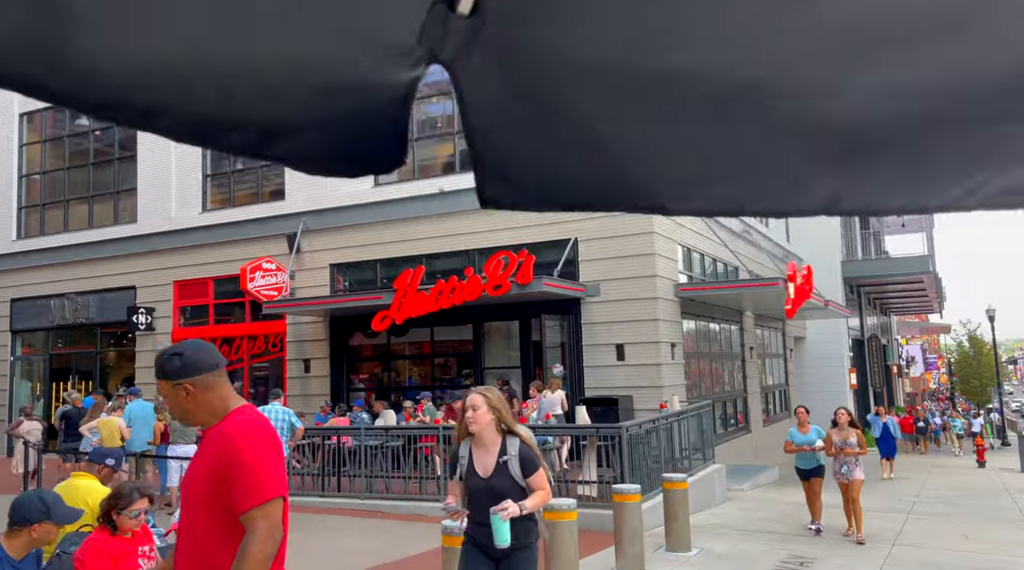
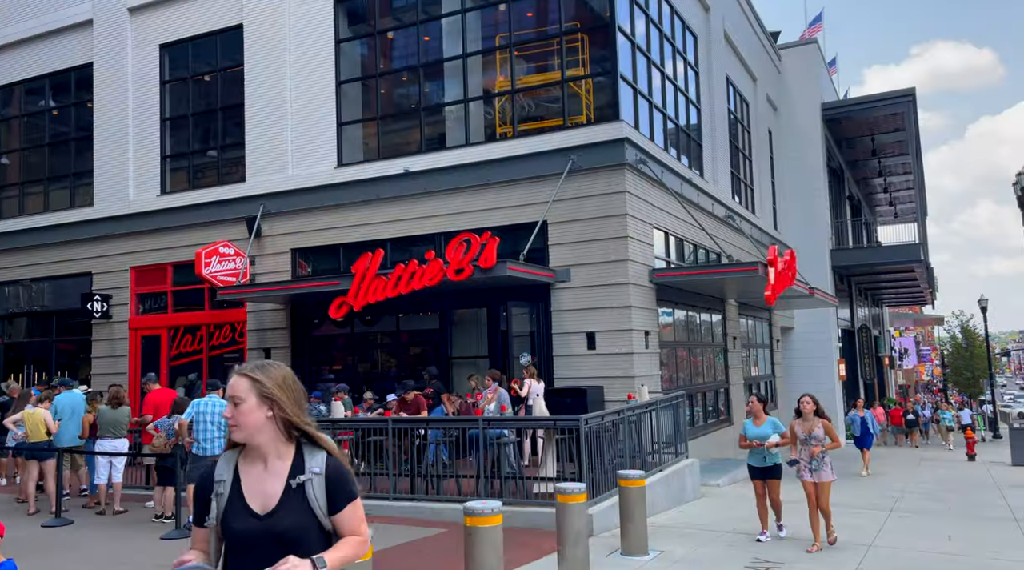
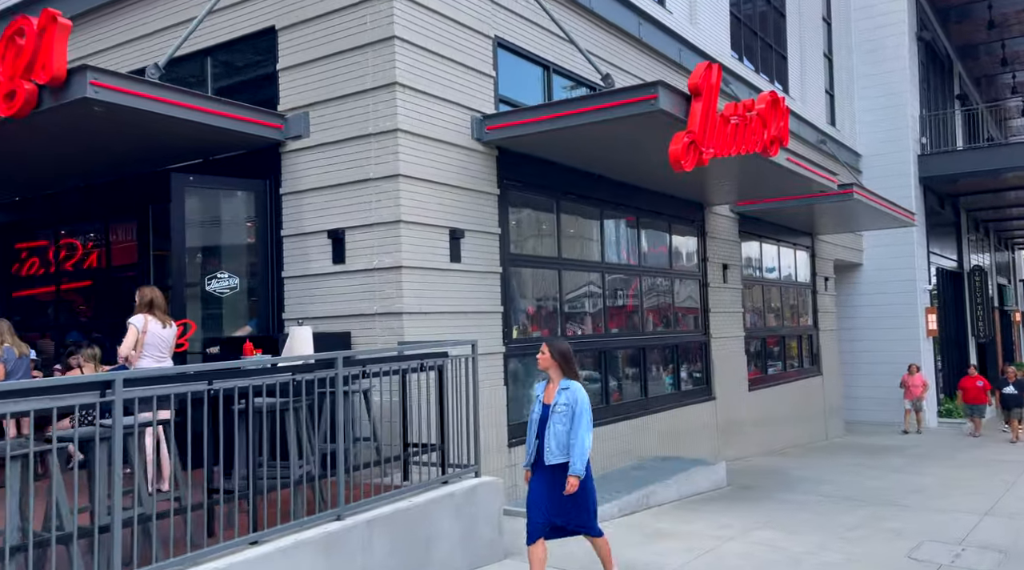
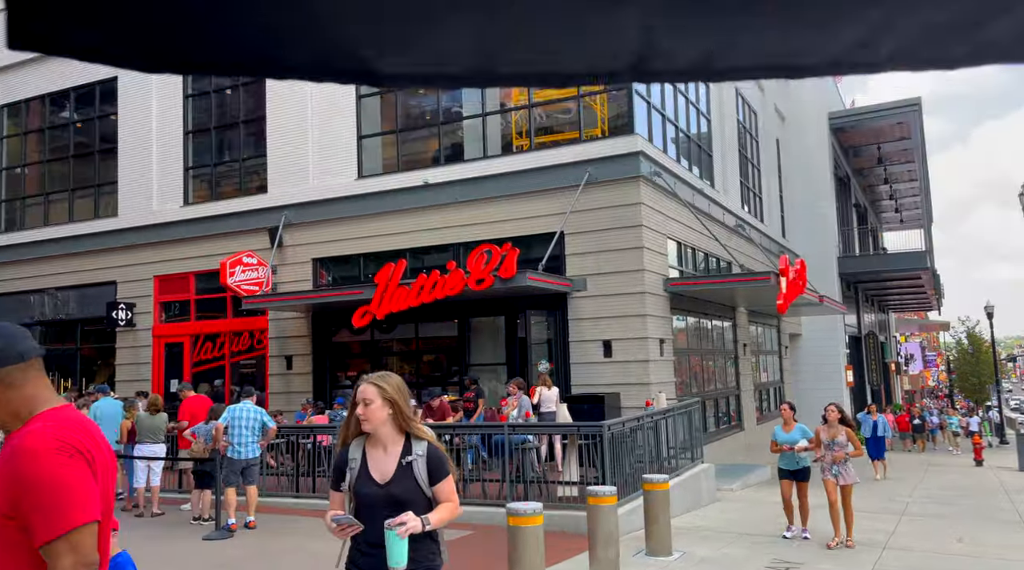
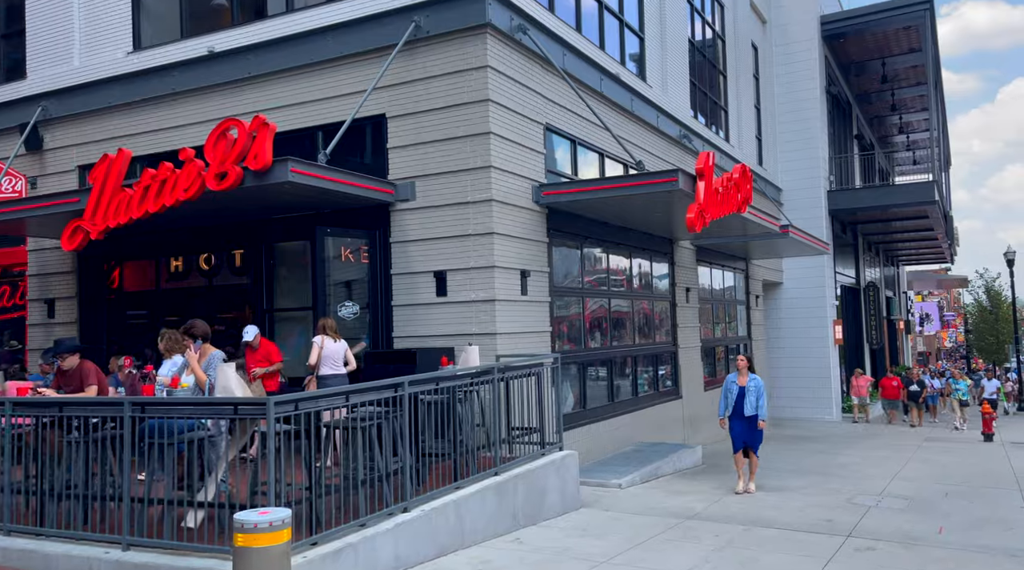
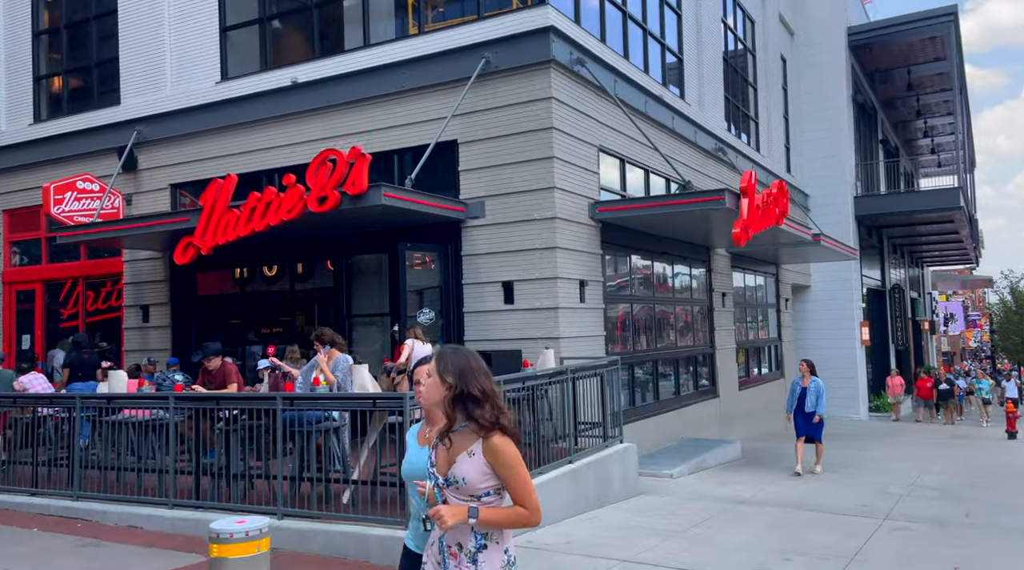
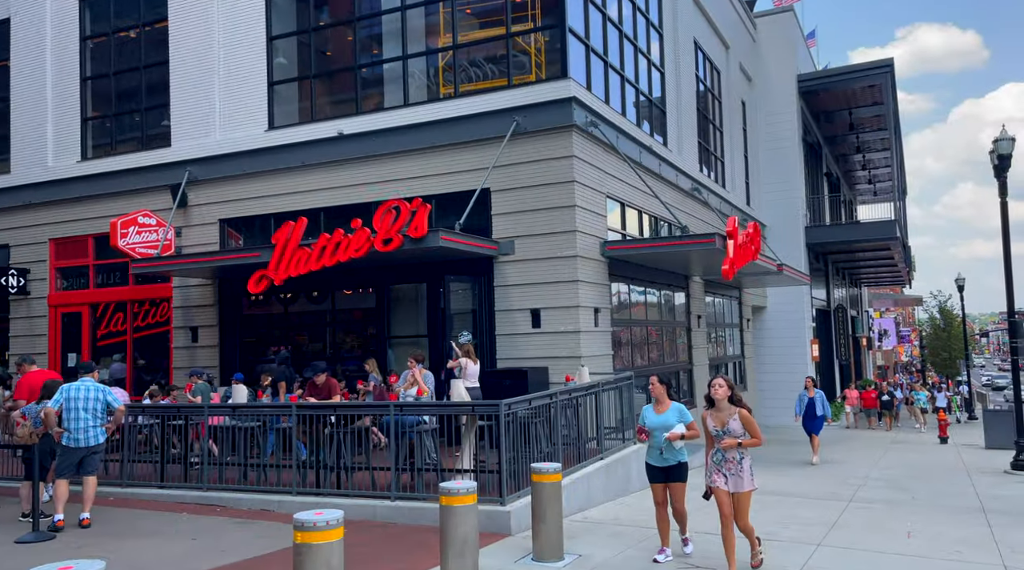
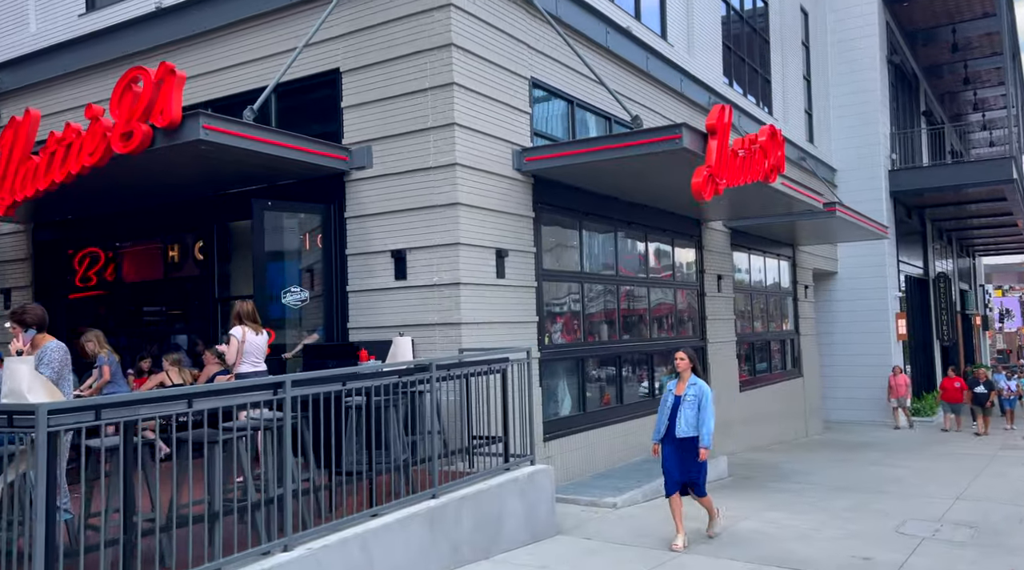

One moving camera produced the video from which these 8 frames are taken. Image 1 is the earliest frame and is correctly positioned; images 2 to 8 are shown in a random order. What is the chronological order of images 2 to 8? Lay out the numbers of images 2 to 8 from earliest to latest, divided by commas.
4, 2, 7, 6, 5, 8, 3
